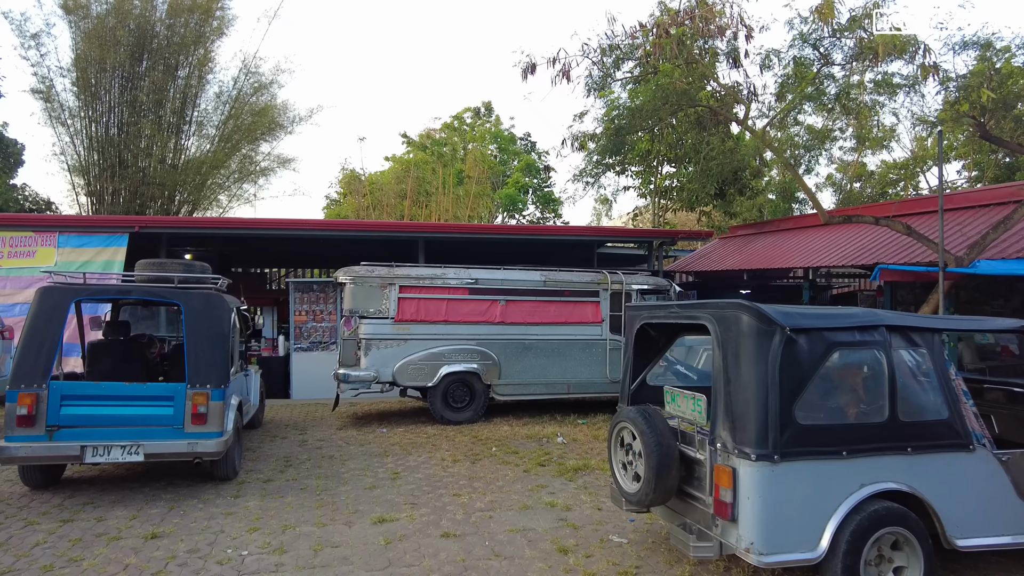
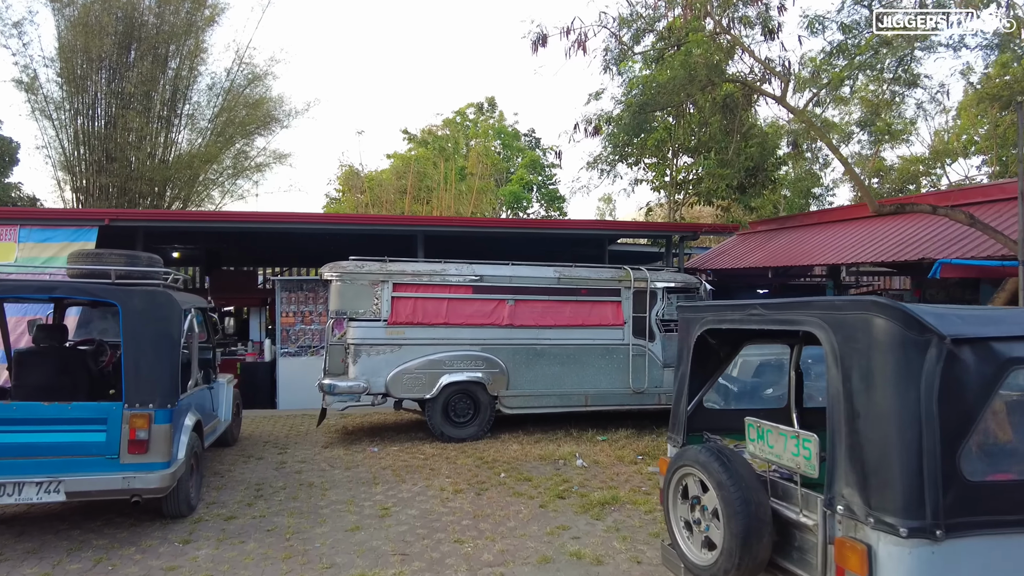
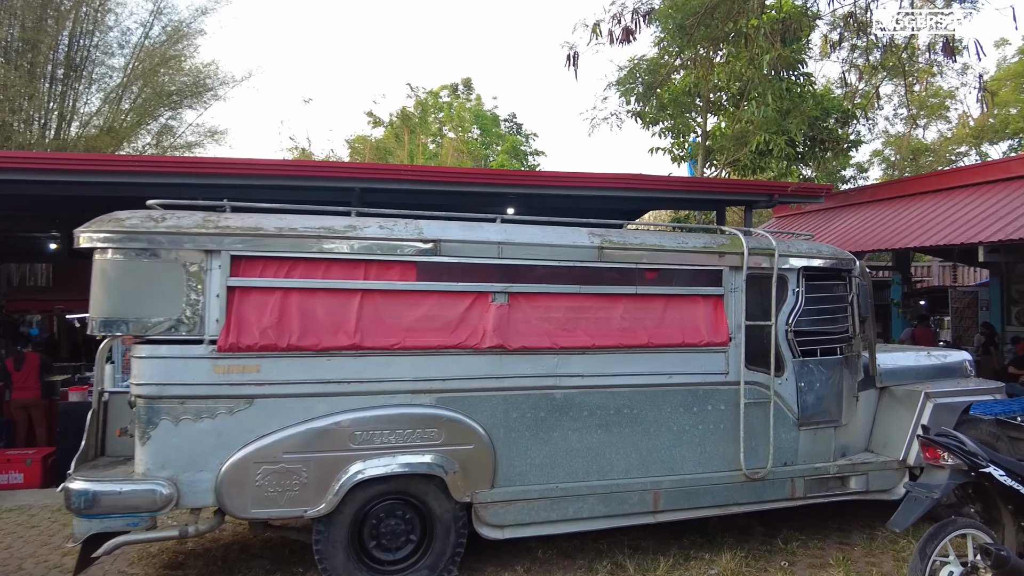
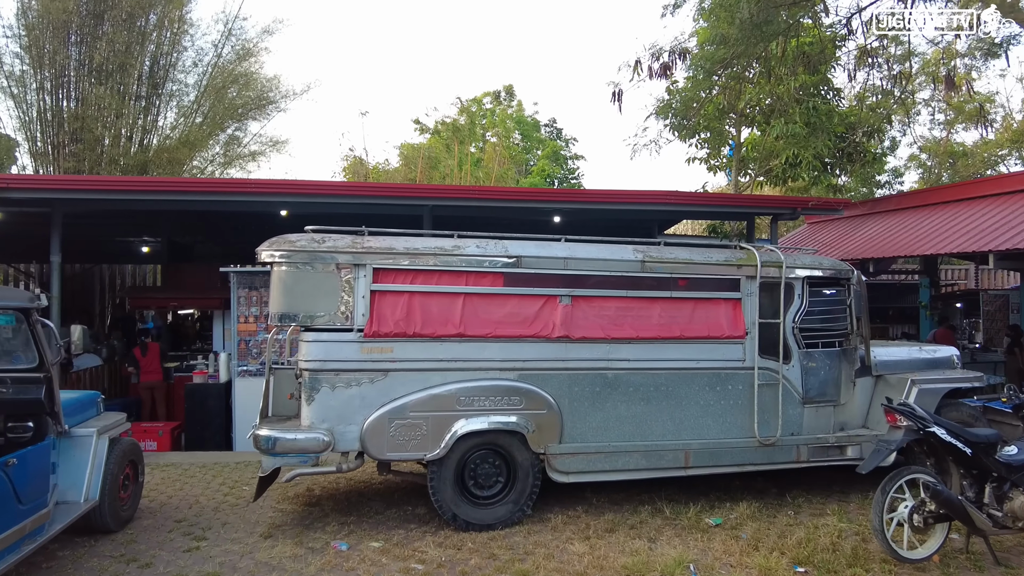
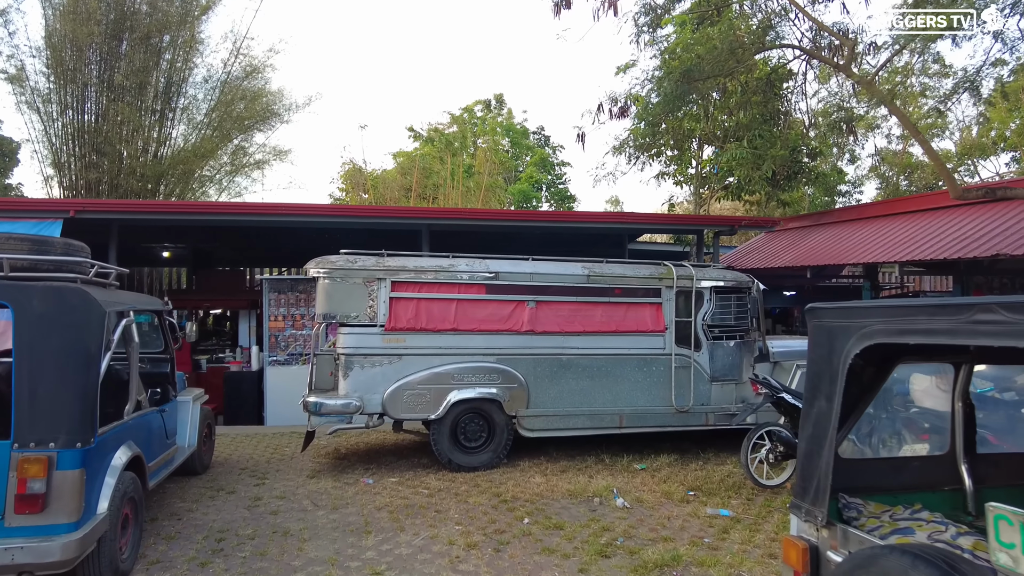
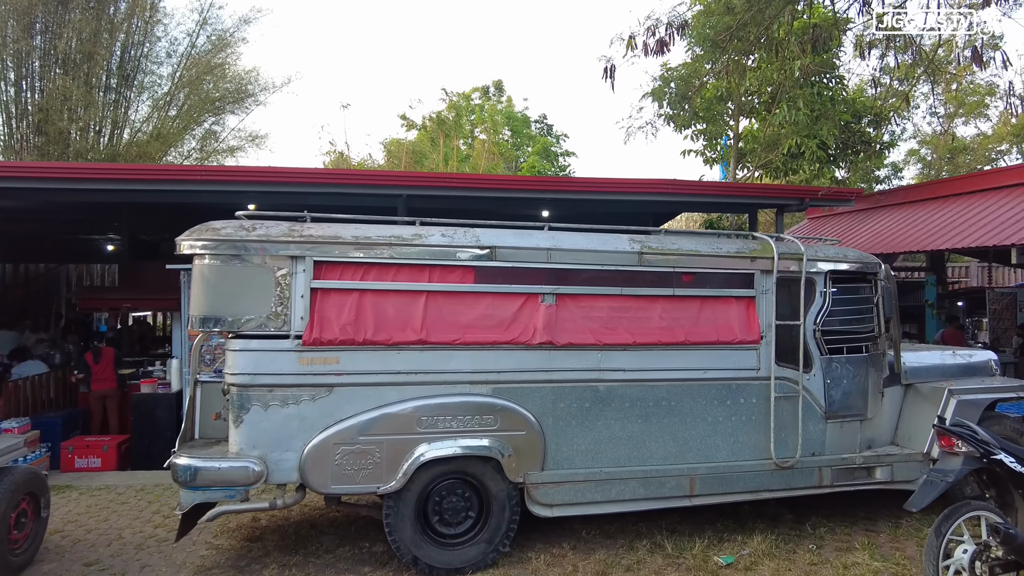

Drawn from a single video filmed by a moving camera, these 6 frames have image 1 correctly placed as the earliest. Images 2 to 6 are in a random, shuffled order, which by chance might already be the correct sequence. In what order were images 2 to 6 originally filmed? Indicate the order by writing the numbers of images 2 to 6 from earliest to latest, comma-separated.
2, 5, 4, 6, 3
